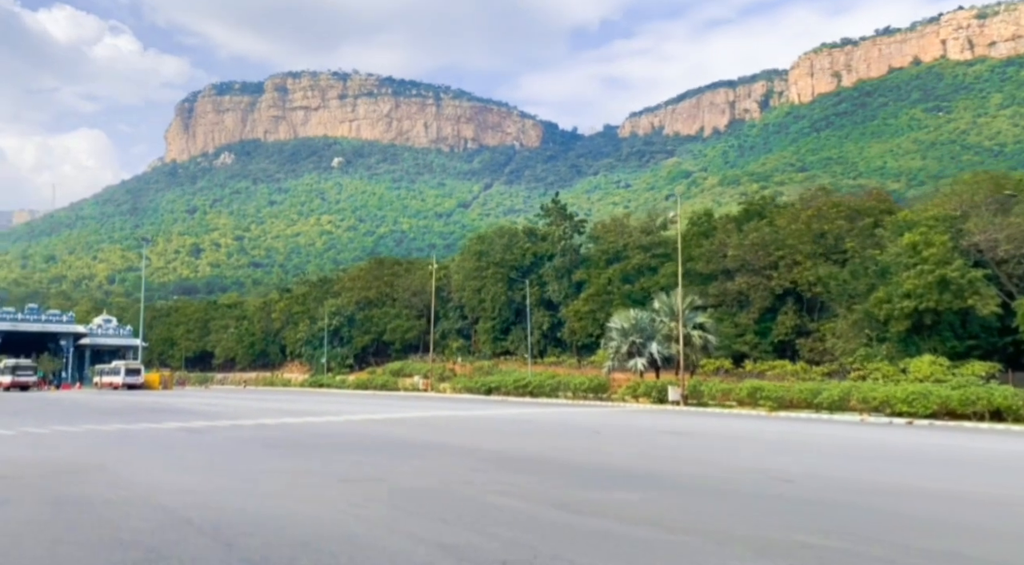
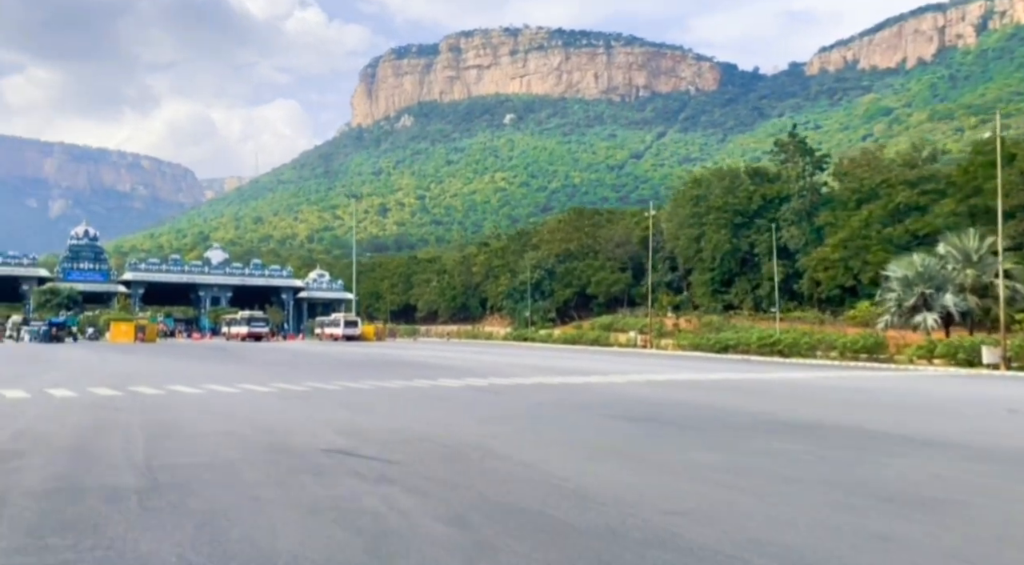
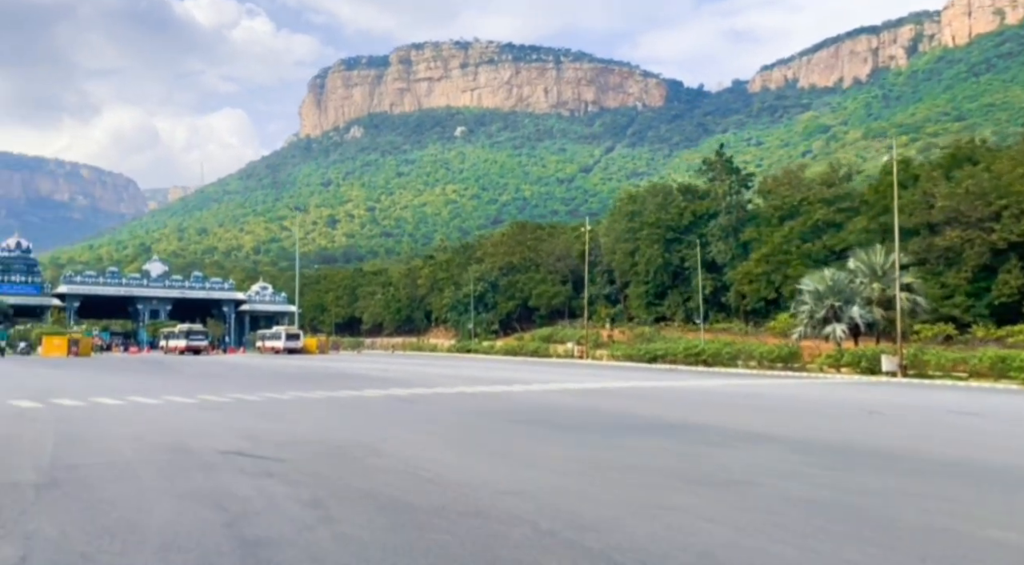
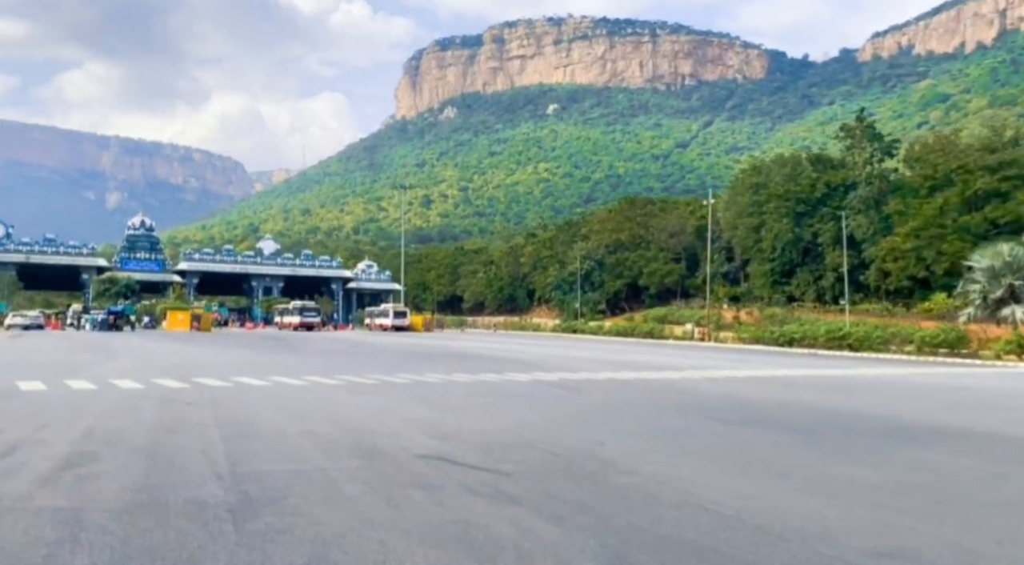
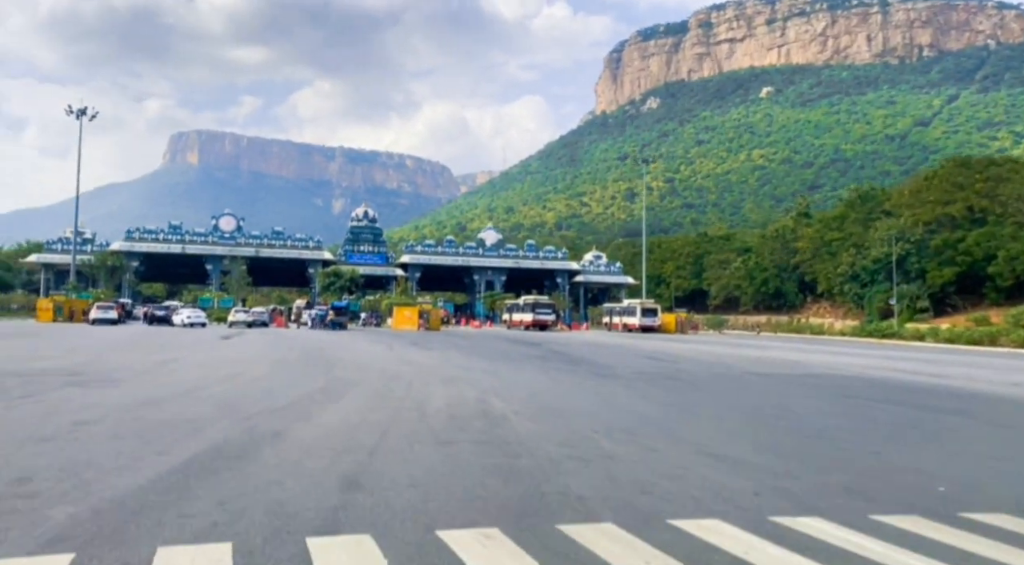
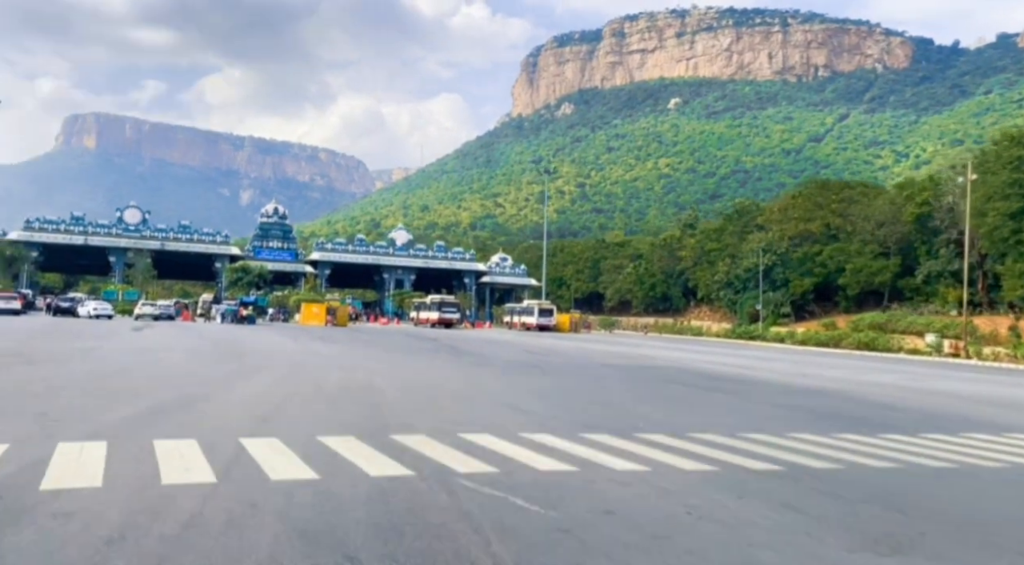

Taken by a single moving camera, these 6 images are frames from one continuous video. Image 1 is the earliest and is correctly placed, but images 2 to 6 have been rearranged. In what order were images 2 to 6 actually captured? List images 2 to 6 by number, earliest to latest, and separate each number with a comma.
3, 2, 4, 6, 5
